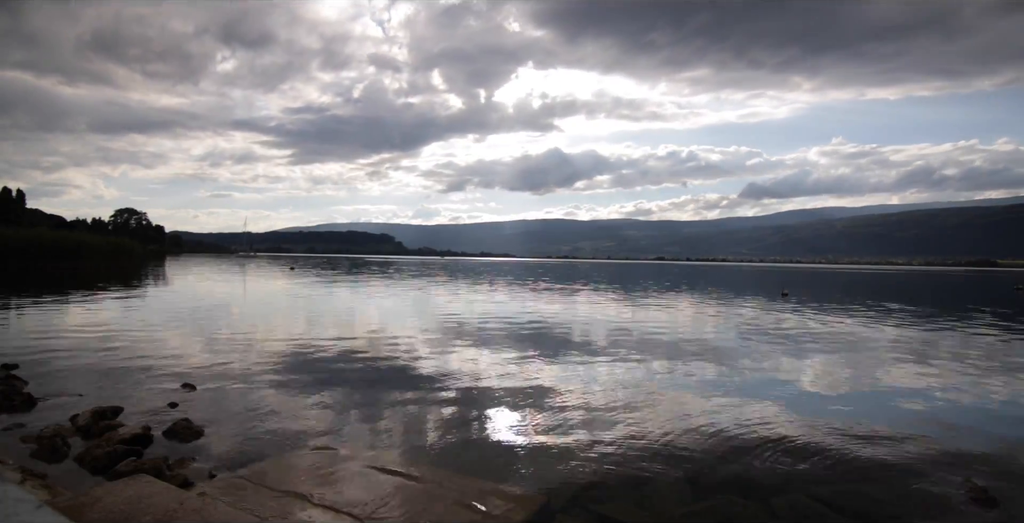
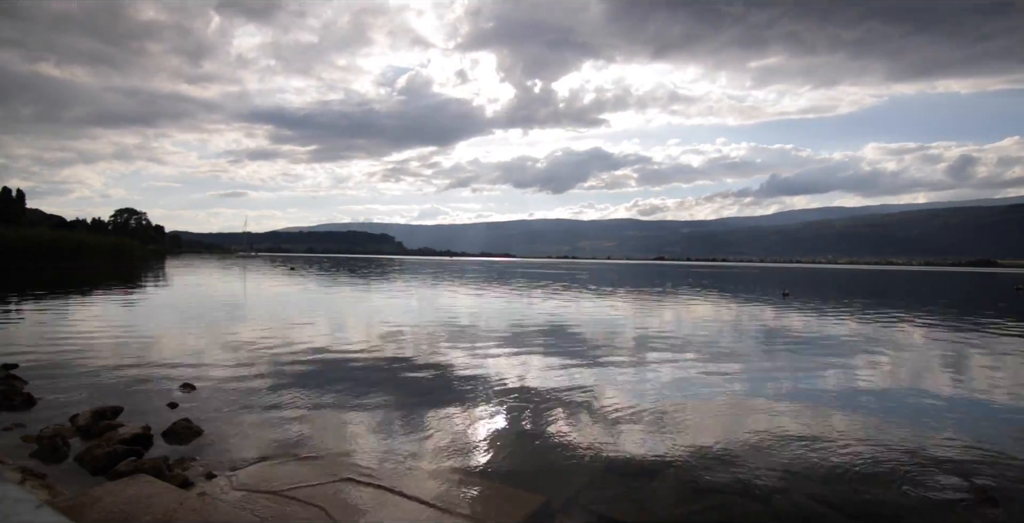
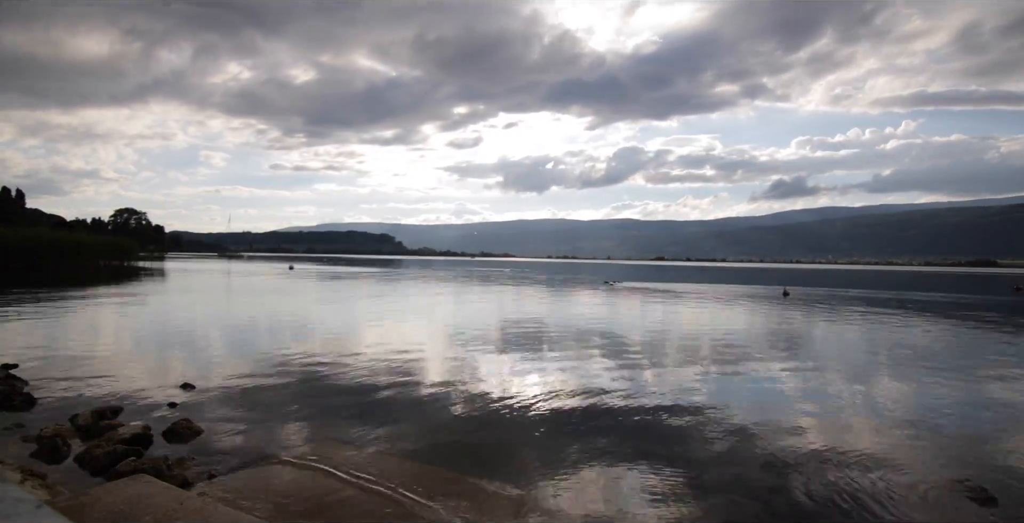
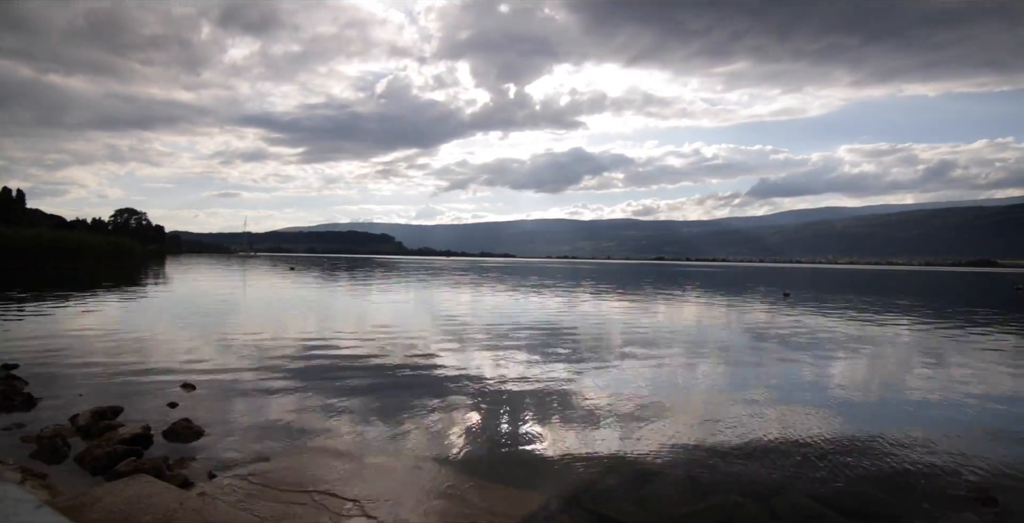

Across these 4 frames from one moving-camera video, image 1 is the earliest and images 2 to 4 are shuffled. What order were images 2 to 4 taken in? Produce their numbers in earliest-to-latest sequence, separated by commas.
4, 2, 3
